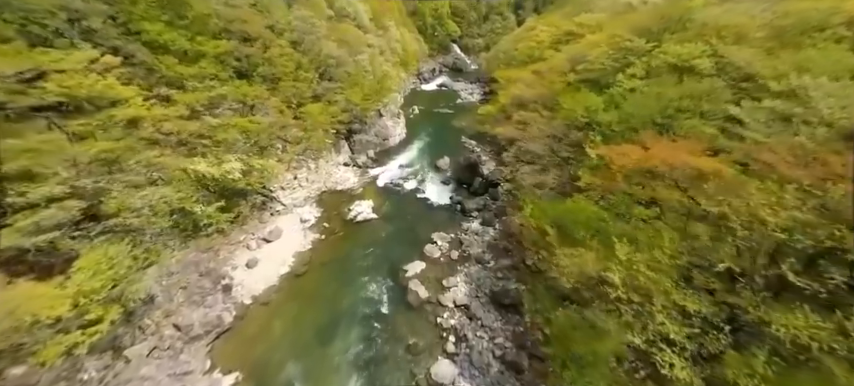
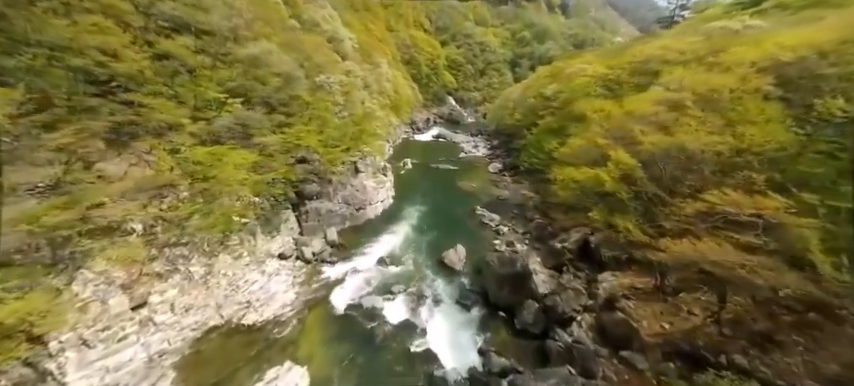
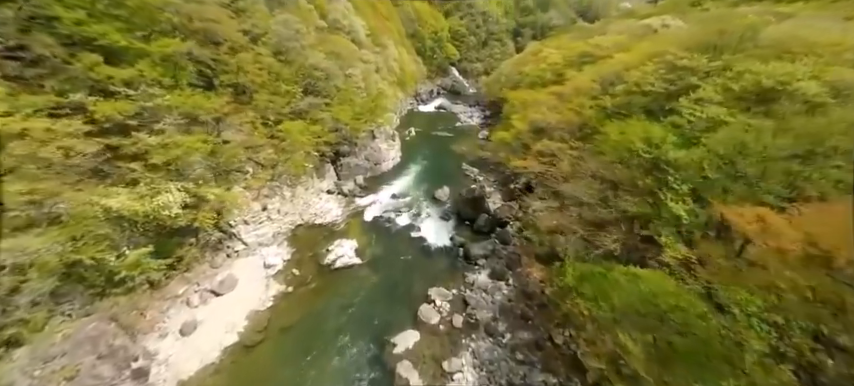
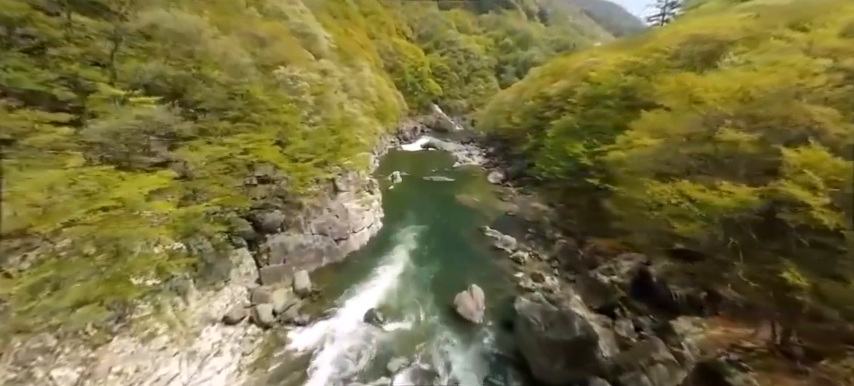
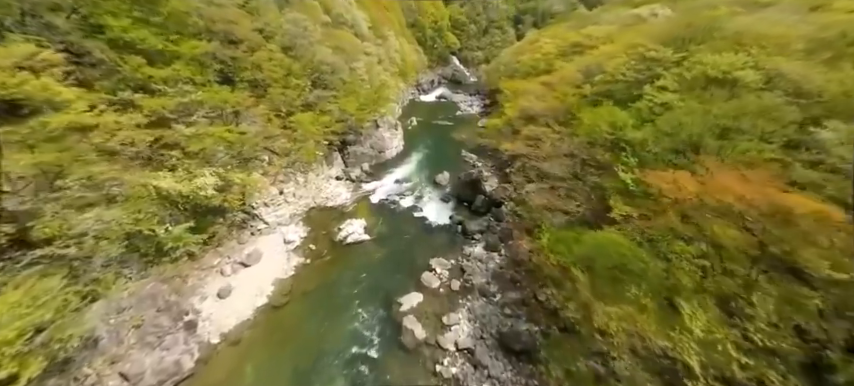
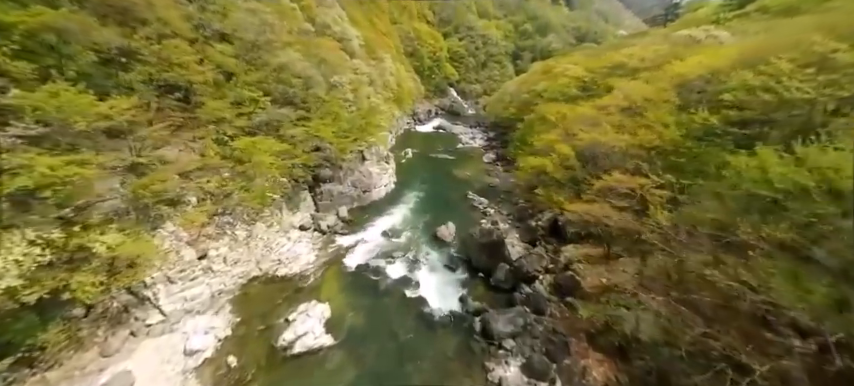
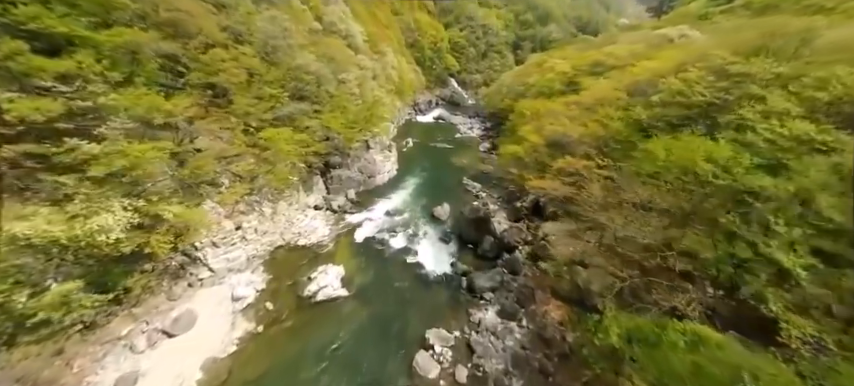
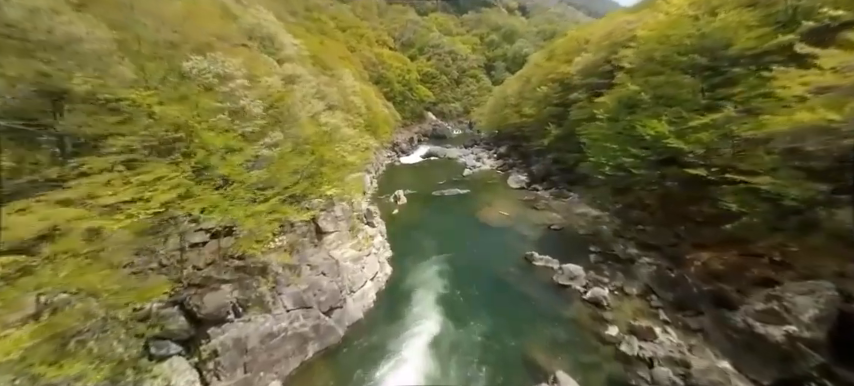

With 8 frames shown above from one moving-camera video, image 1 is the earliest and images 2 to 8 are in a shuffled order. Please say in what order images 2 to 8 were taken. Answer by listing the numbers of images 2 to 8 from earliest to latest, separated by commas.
5, 3, 7, 6, 2, 4, 8
